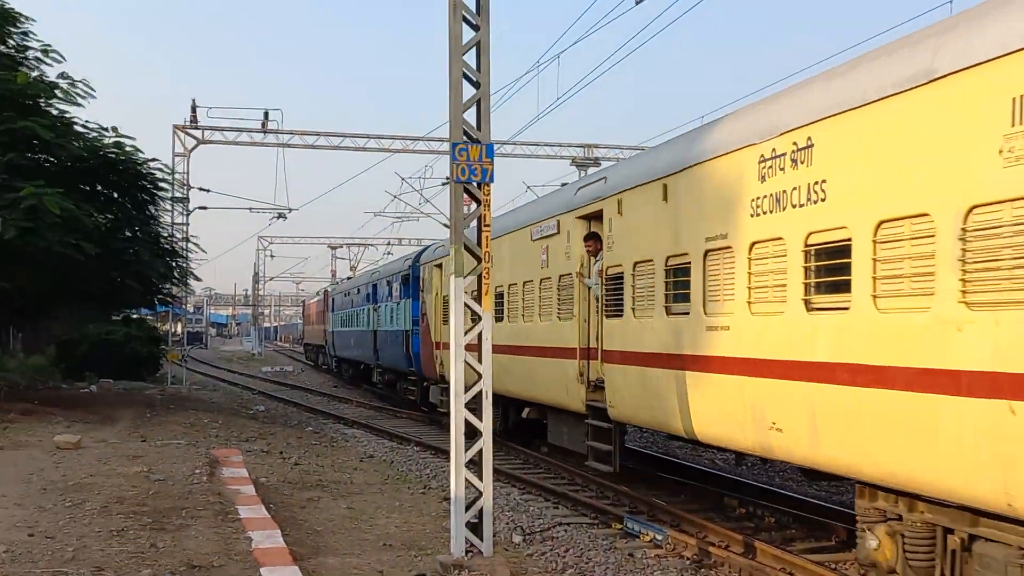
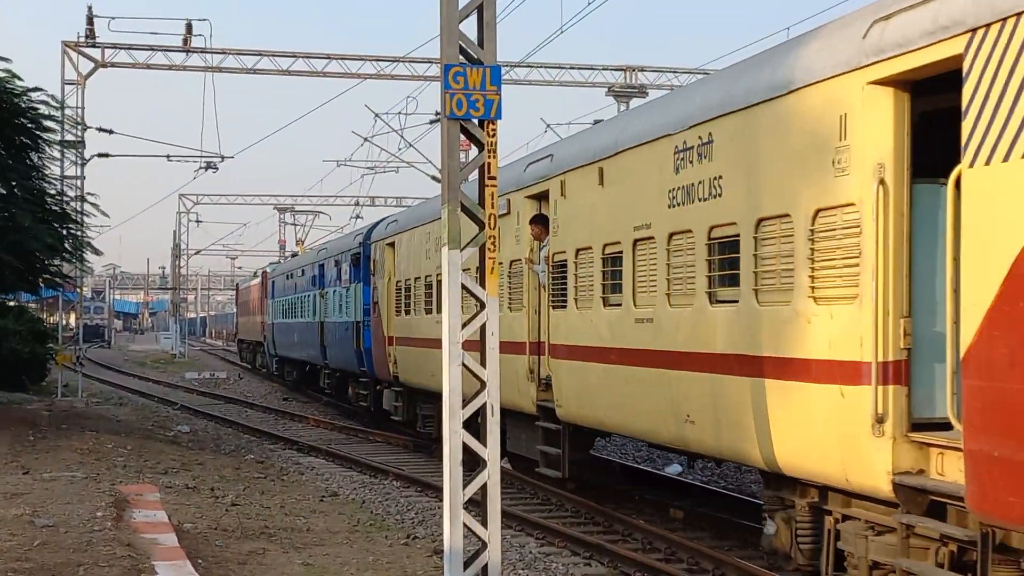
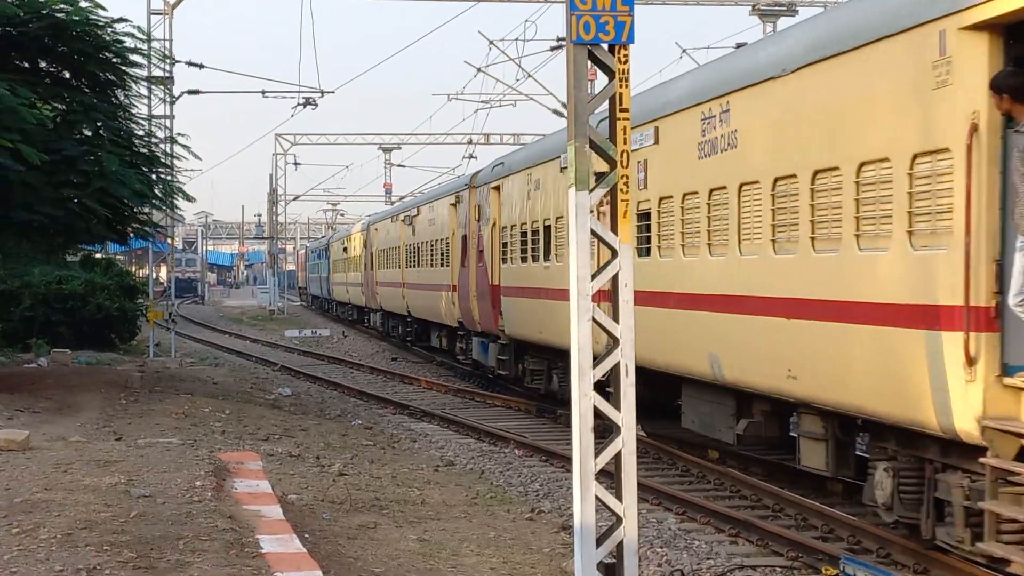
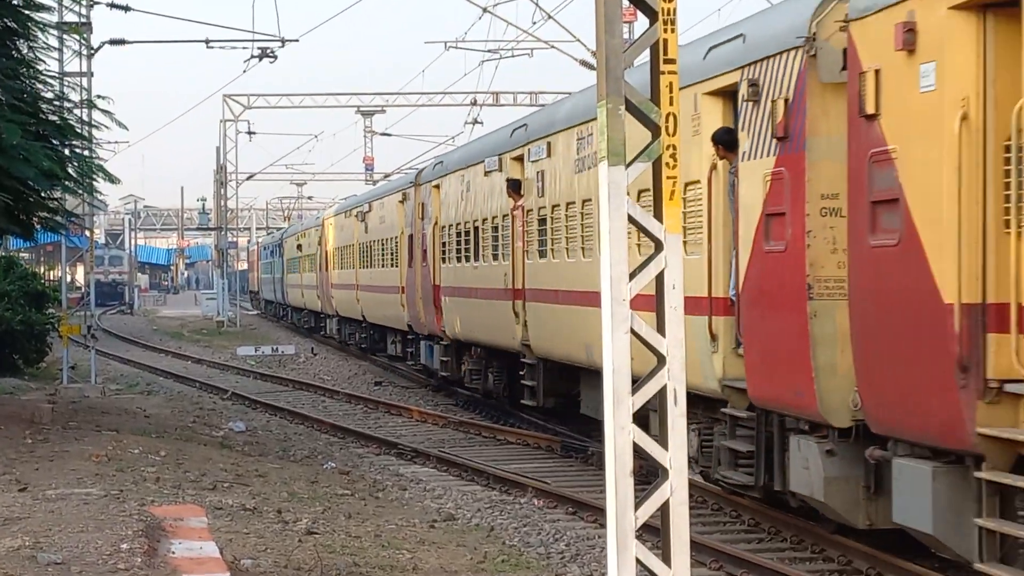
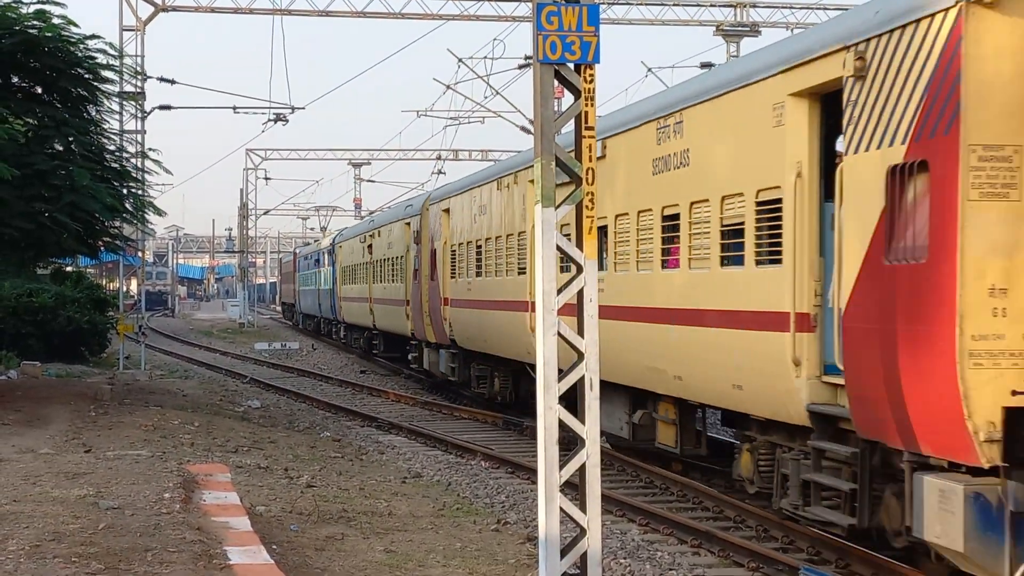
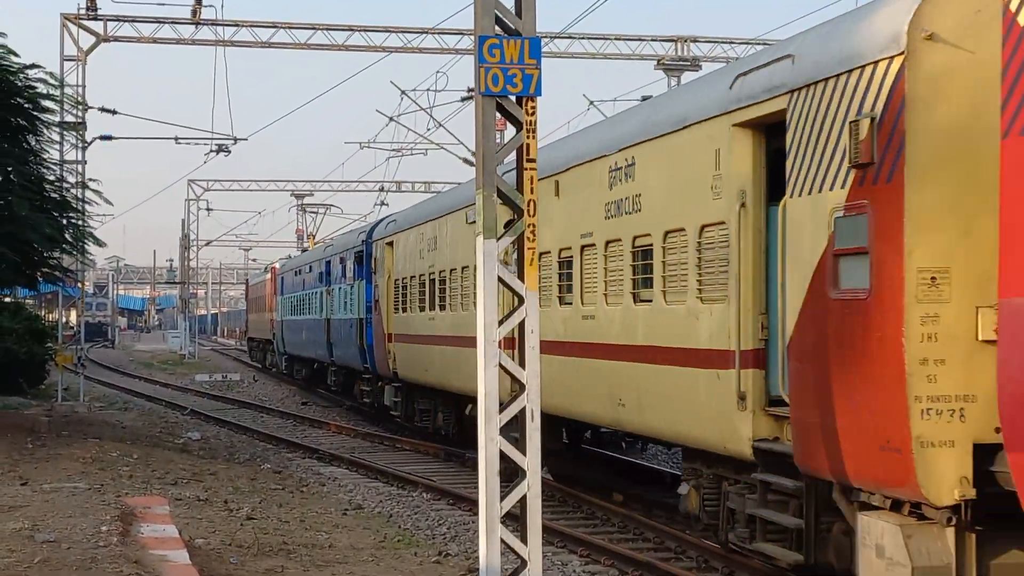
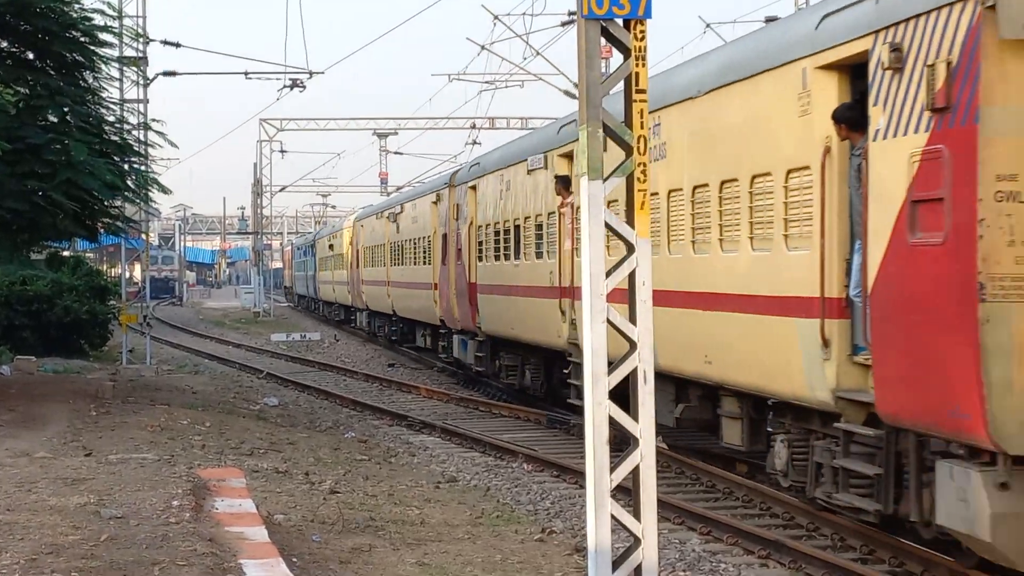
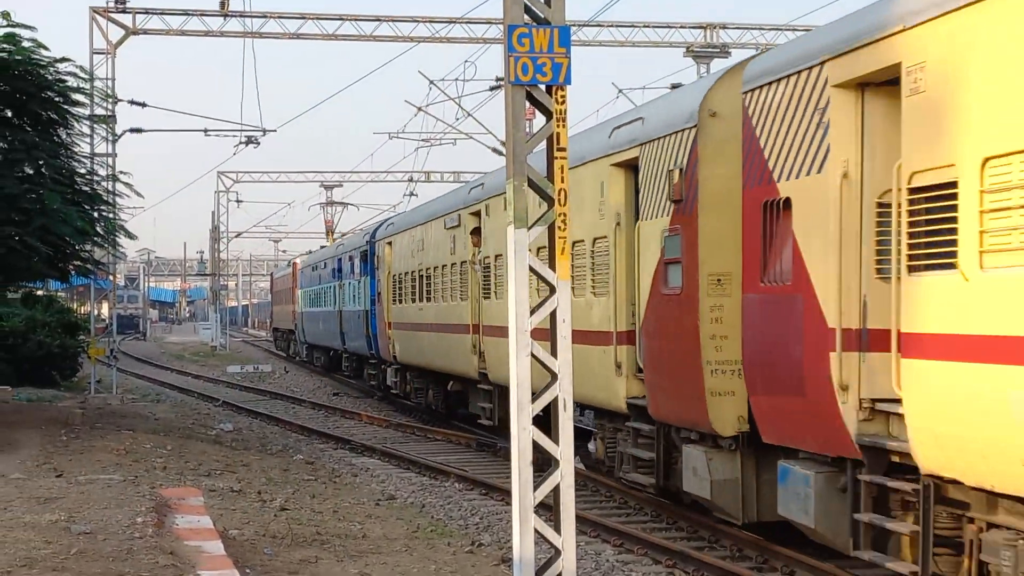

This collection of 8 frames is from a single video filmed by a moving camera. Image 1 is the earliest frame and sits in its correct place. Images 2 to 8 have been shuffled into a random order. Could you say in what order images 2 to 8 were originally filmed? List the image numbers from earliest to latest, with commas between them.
2, 6, 8, 5, 3, 7, 4
